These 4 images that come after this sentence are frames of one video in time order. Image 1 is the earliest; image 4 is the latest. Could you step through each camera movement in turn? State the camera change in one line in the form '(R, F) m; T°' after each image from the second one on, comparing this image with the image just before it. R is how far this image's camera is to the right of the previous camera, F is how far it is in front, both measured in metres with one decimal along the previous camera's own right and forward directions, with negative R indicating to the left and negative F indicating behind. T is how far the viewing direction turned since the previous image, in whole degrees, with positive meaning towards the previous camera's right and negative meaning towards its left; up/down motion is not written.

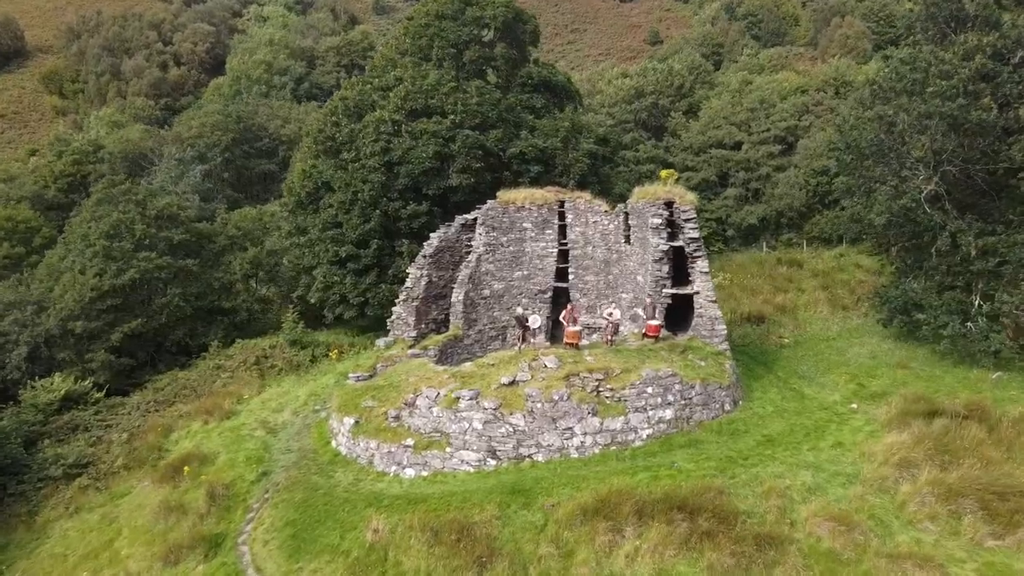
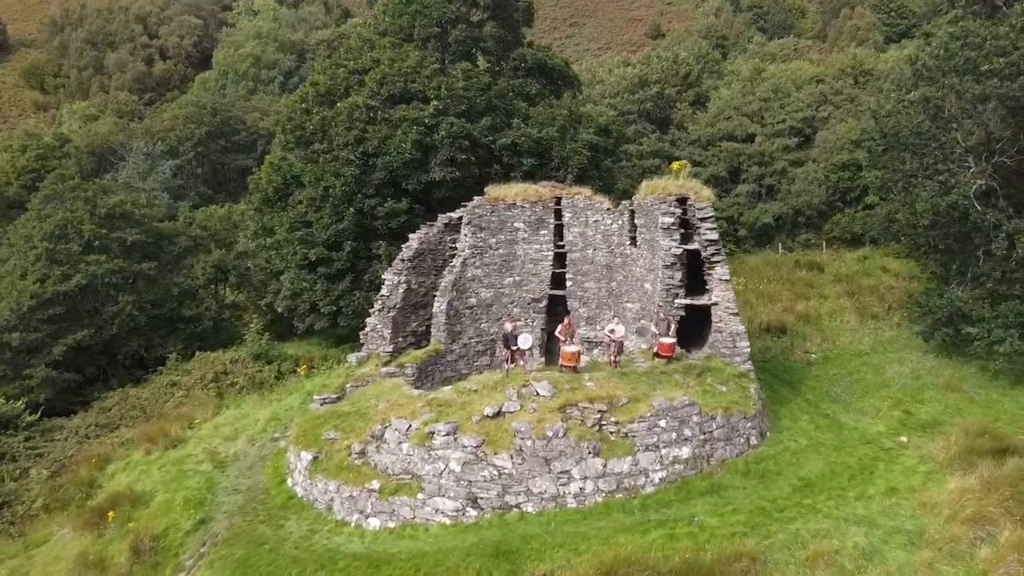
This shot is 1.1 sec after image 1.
(+0.2, +2.6) m; 0°
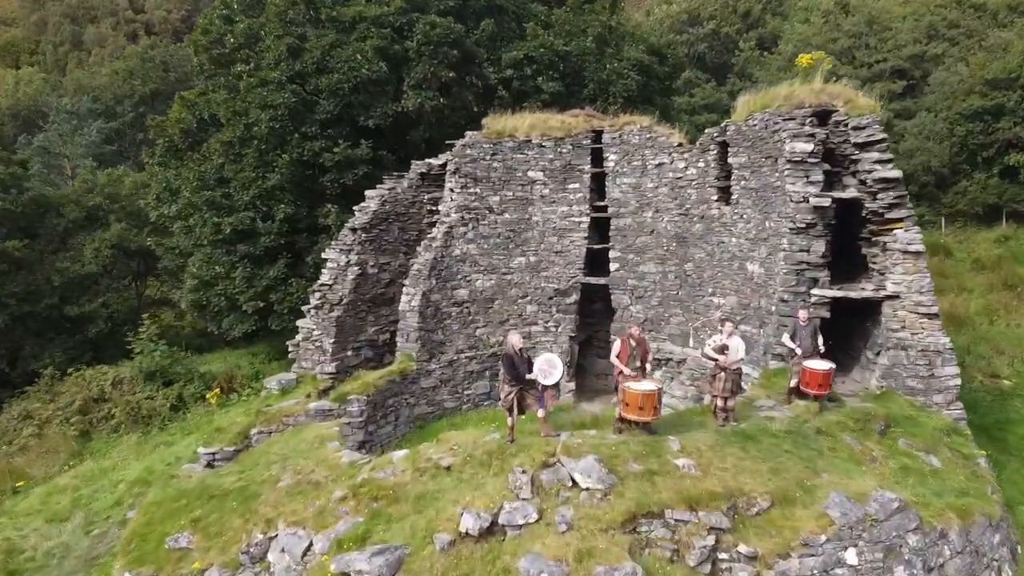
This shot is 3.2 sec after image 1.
(+0.1, +7.0) m; -1°
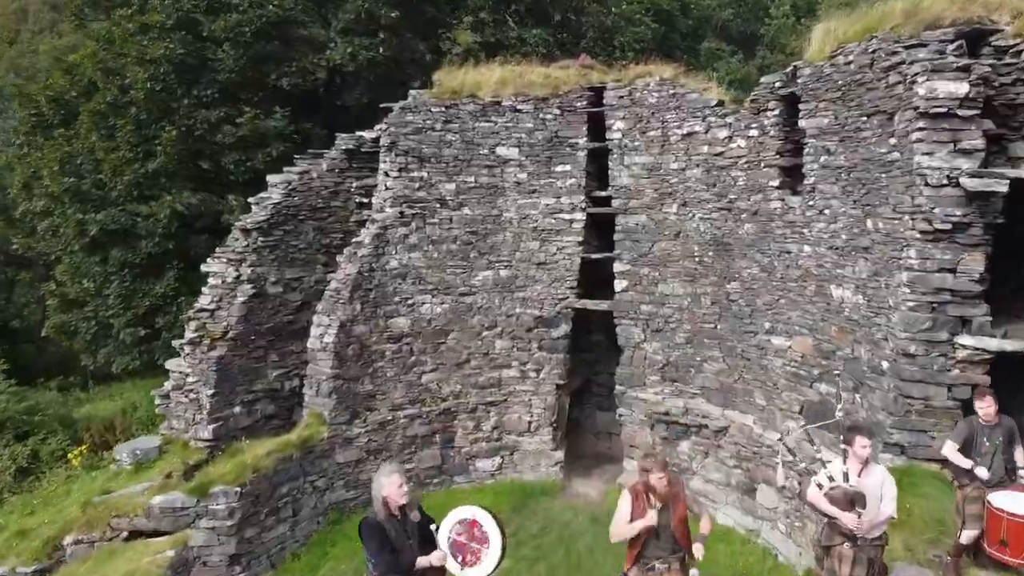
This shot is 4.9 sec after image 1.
(+0.5, +3.8) m; -1°
